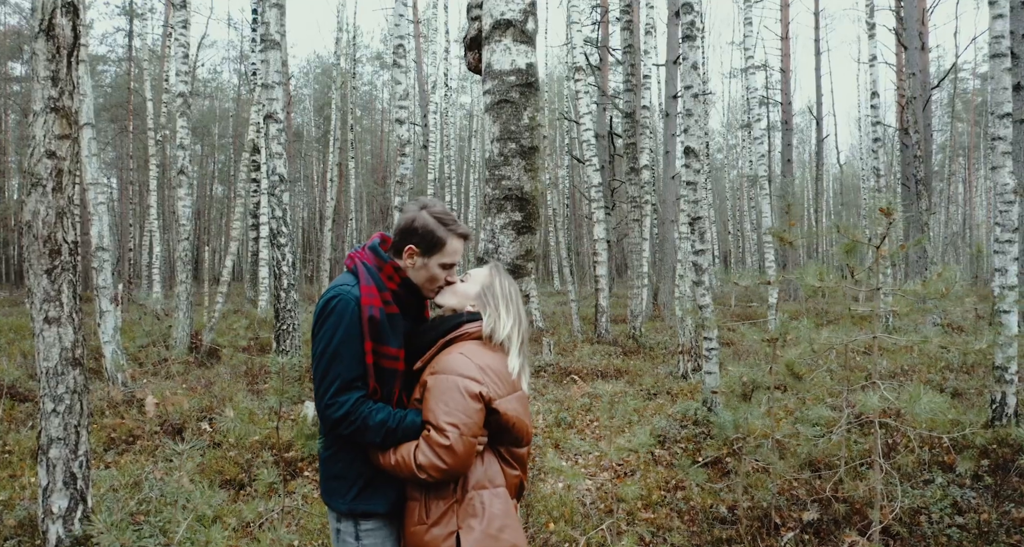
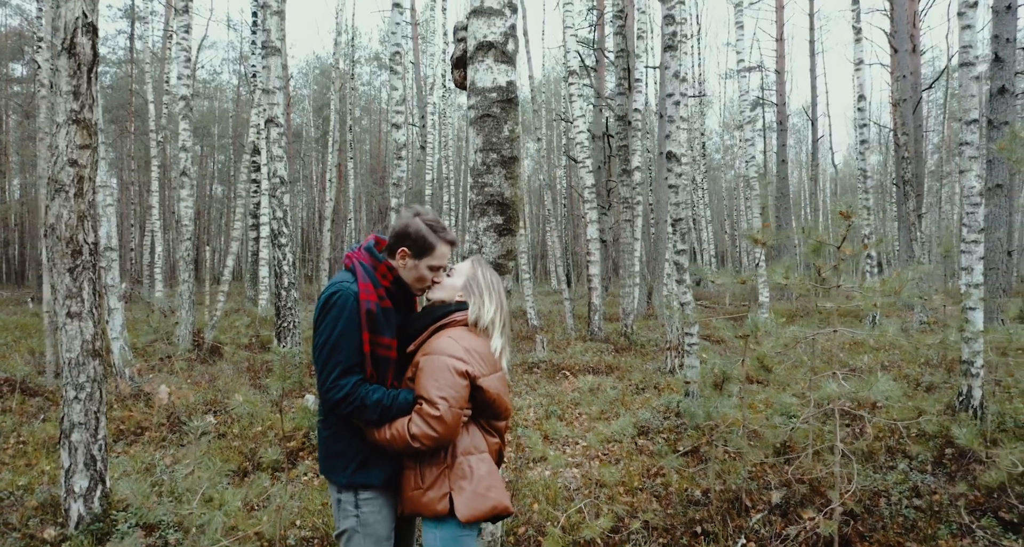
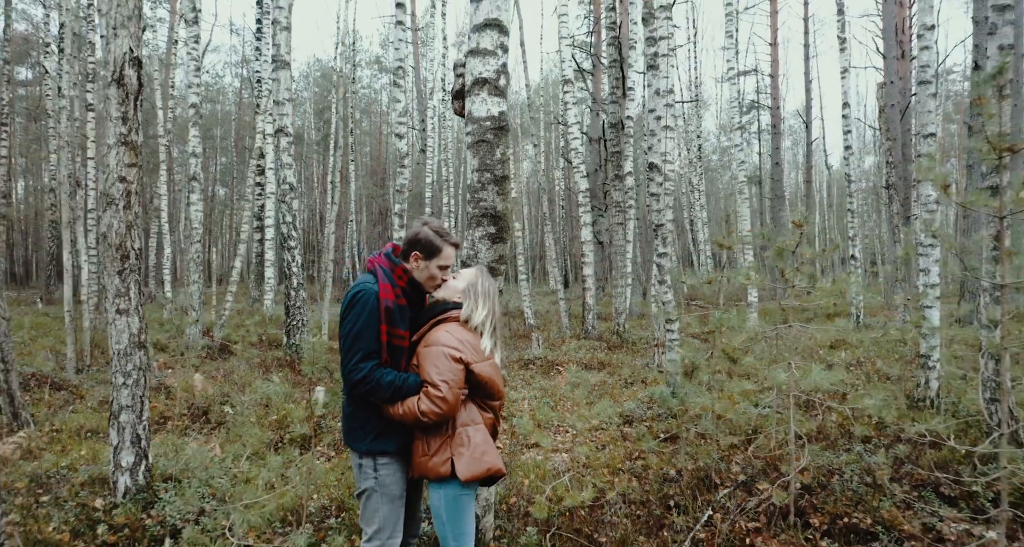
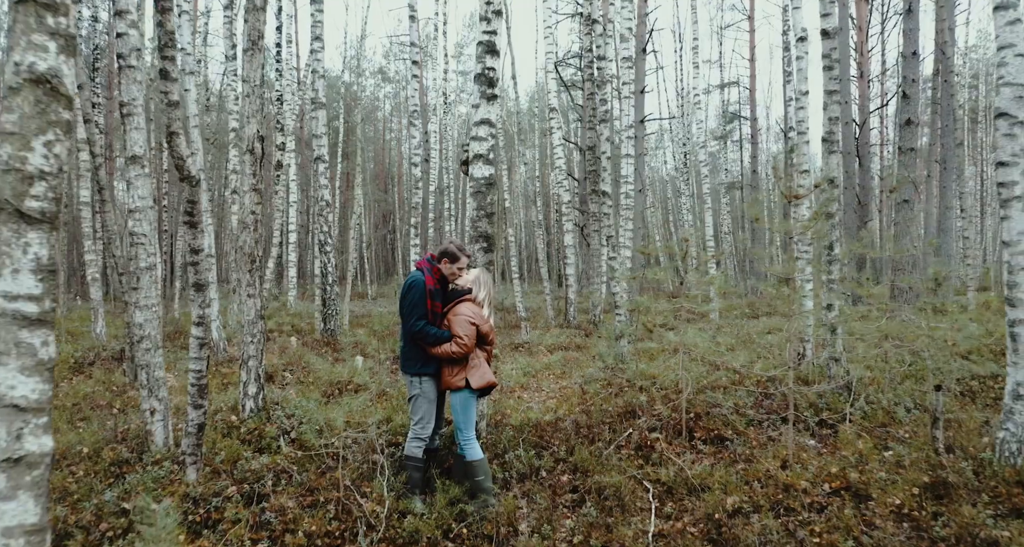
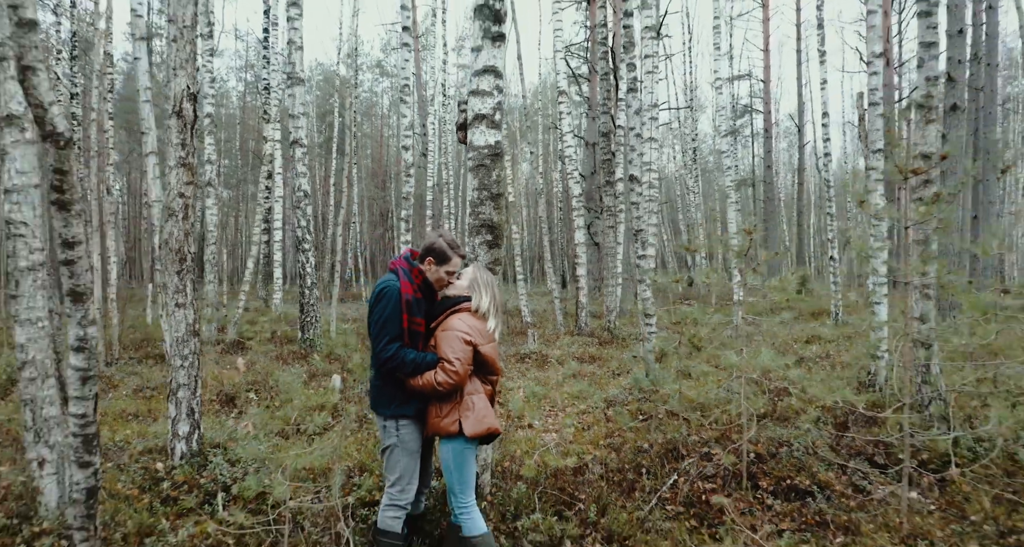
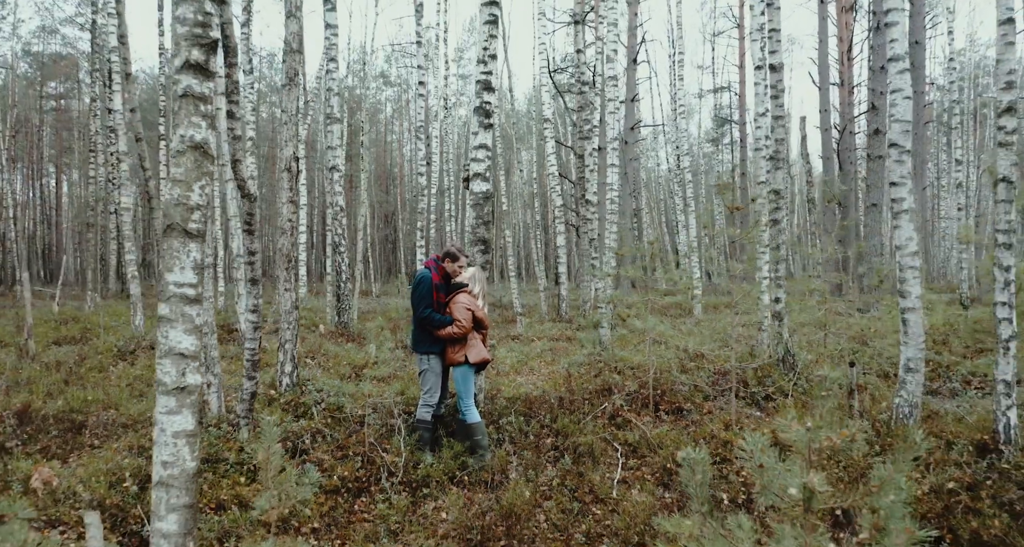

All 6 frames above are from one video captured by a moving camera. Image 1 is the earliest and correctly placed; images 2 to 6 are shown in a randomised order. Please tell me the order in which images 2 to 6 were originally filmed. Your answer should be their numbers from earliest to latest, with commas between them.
2, 3, 5, 4, 6
